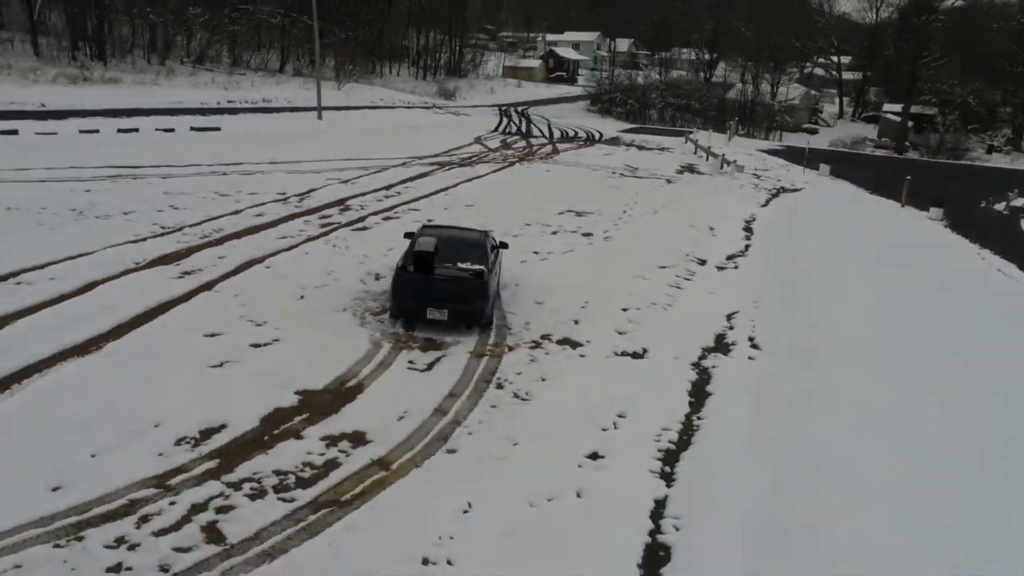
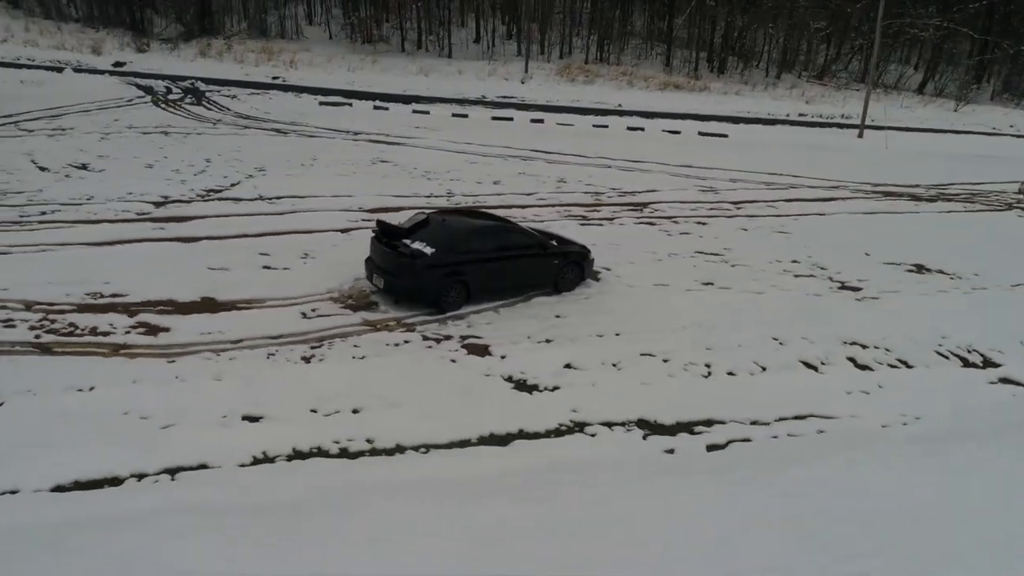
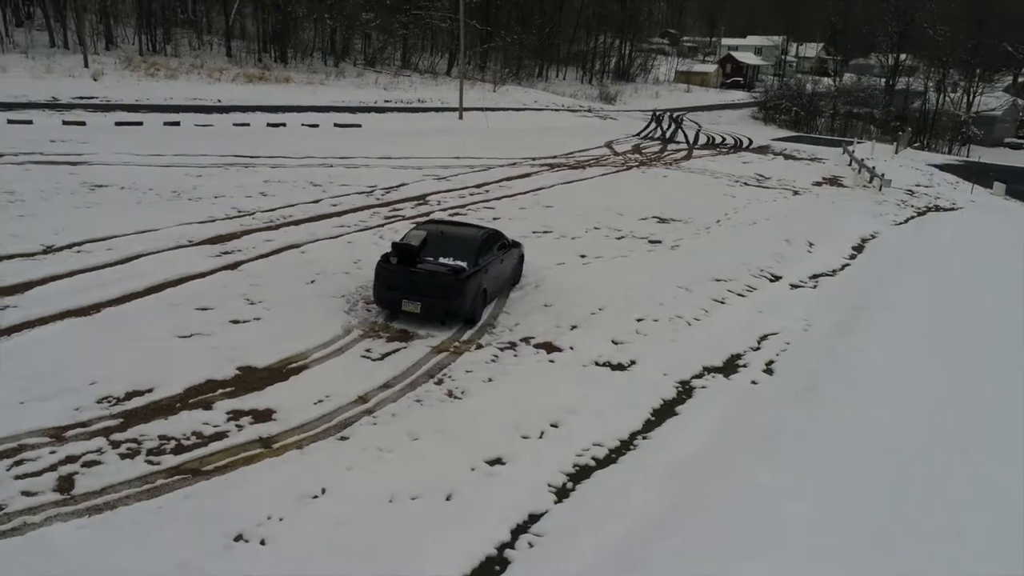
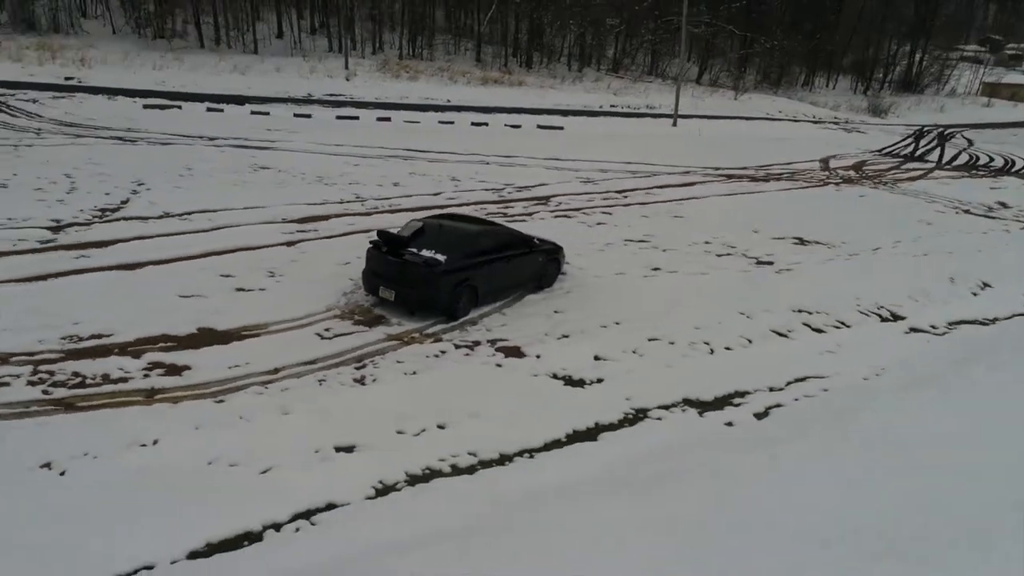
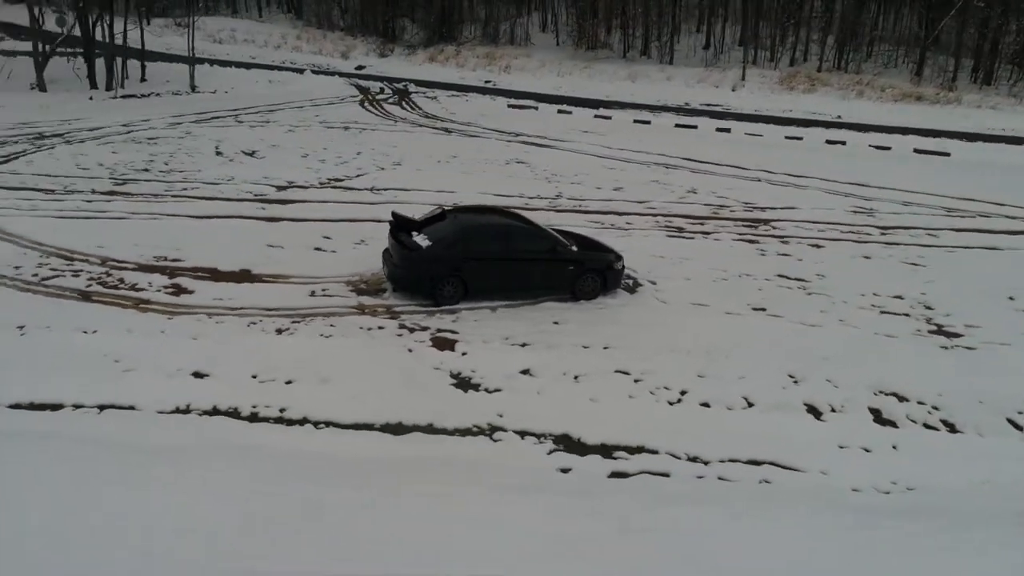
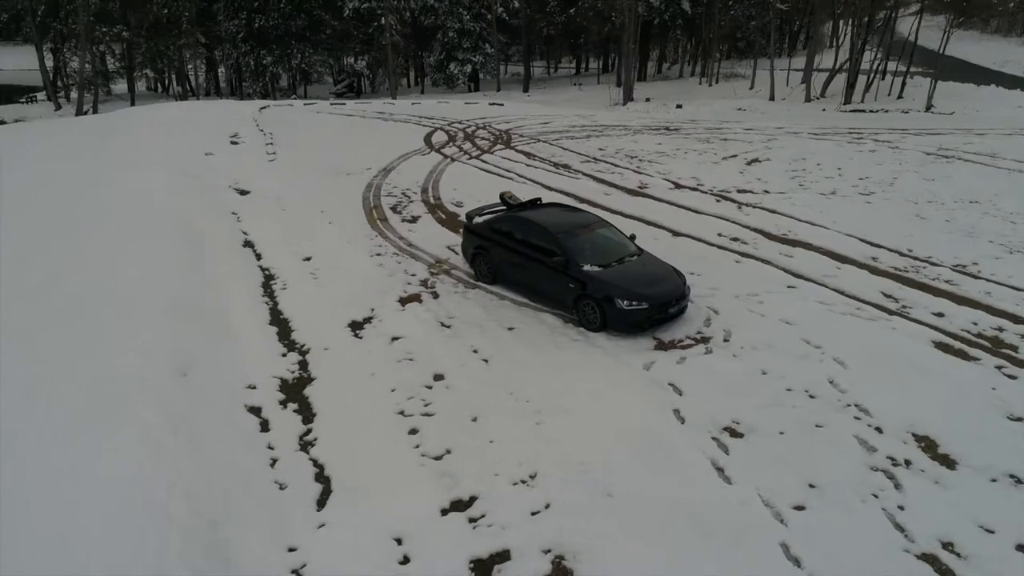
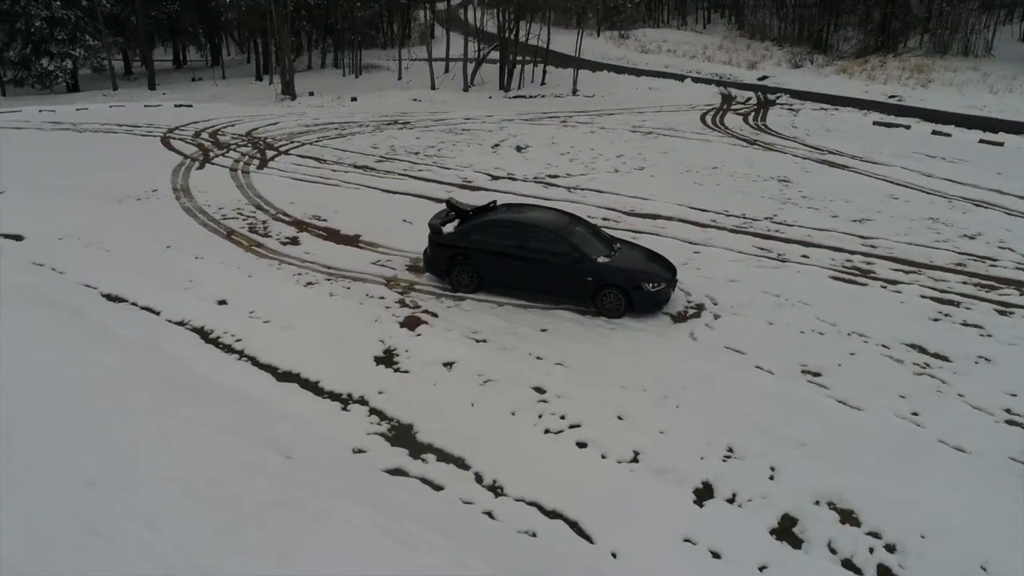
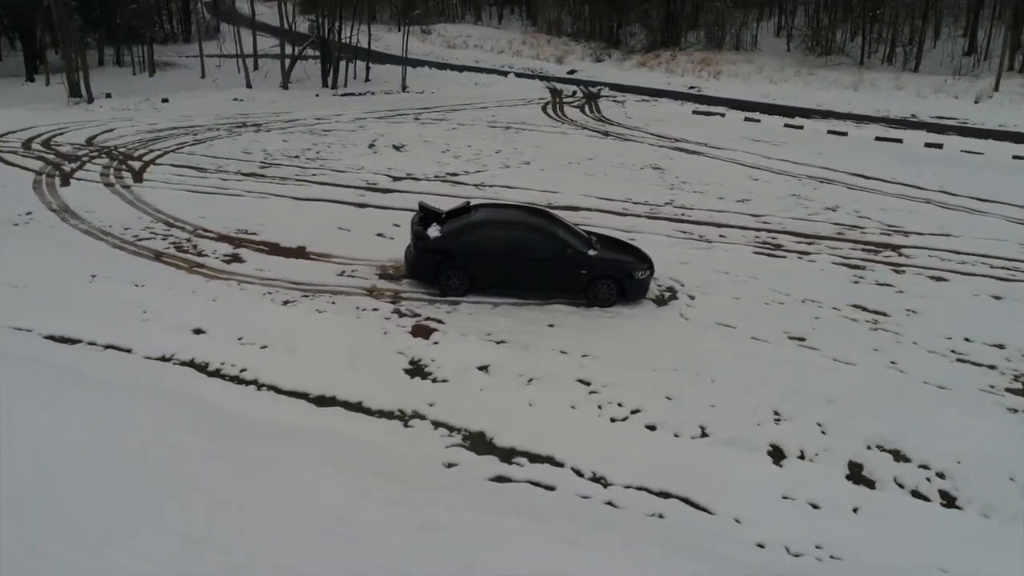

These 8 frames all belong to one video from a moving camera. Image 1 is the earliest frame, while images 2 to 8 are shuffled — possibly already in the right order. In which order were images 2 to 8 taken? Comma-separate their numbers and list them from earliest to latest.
3, 4, 2, 5, 8, 7, 6
